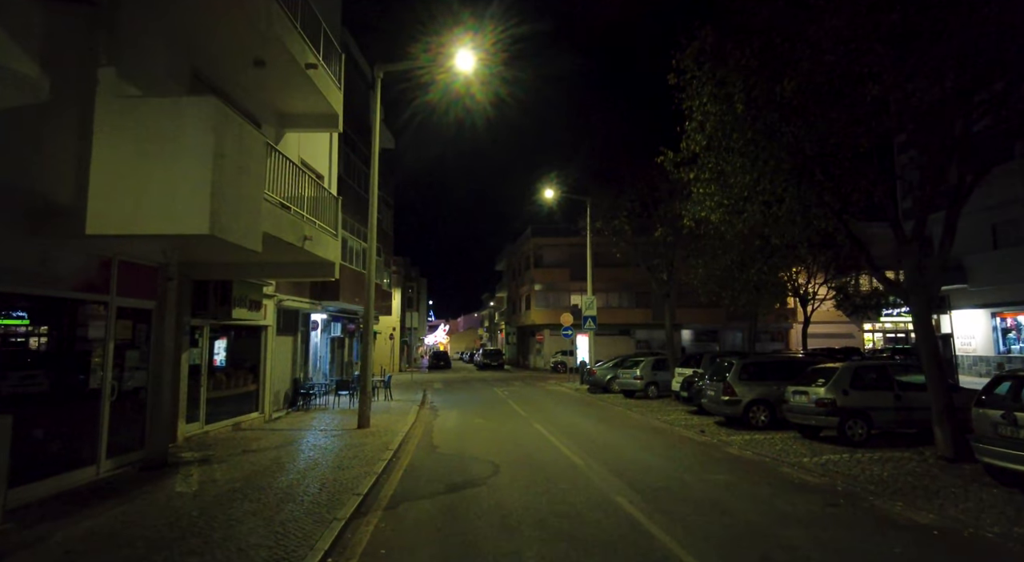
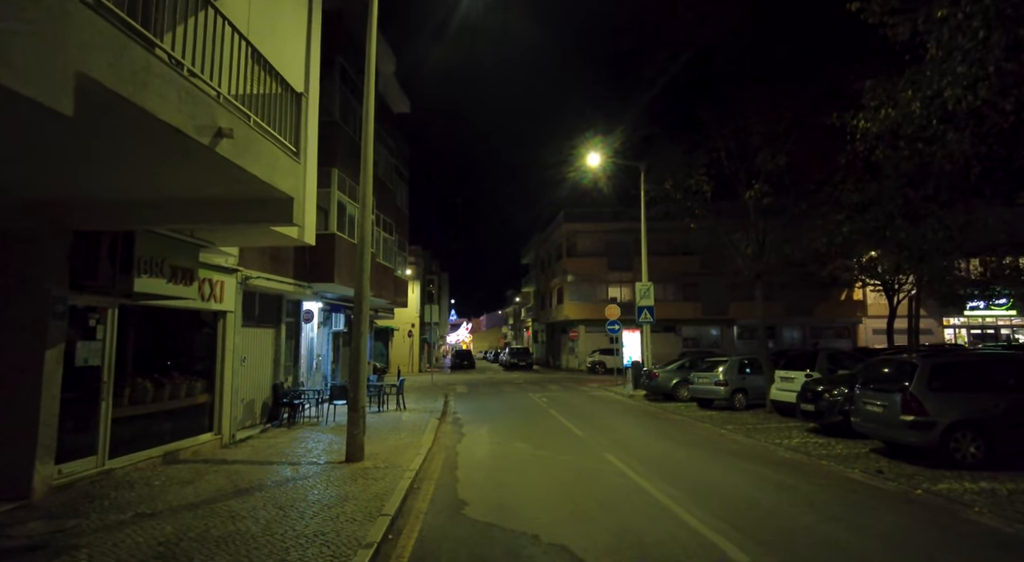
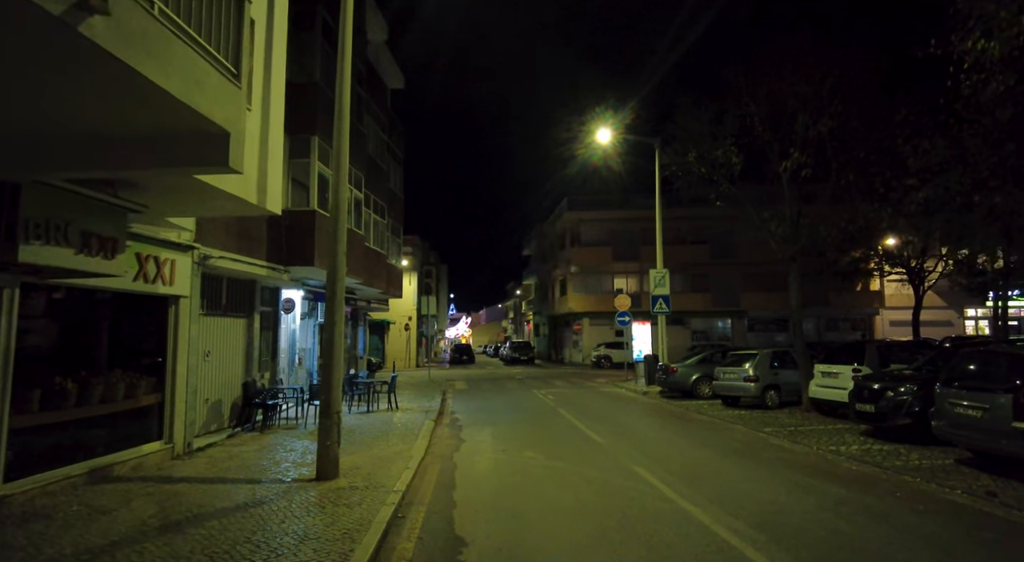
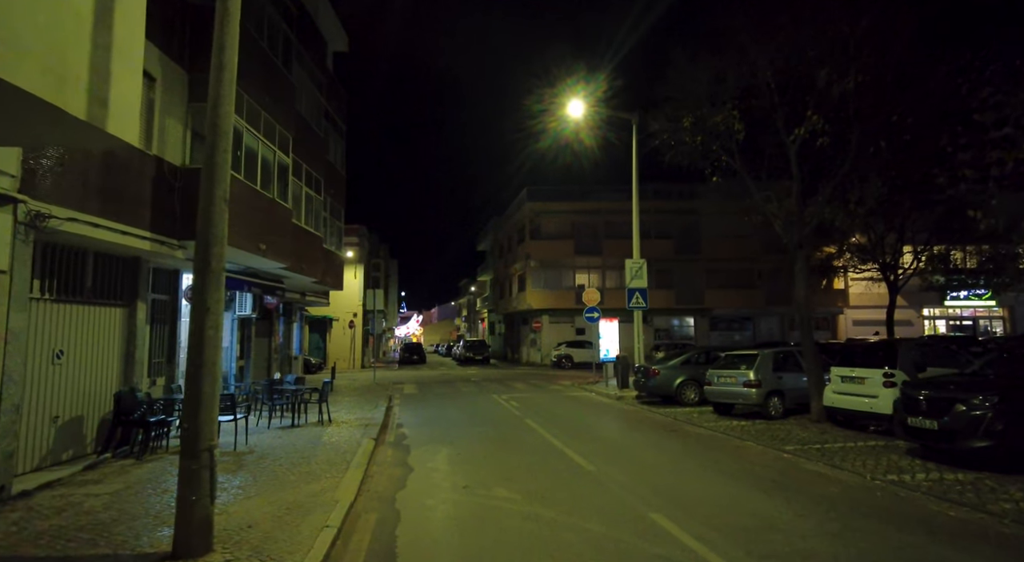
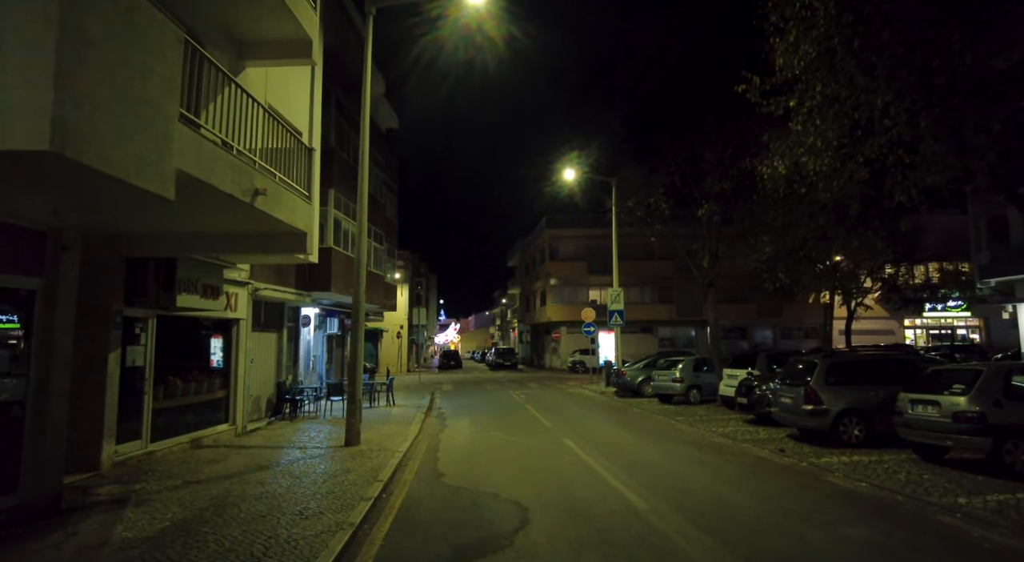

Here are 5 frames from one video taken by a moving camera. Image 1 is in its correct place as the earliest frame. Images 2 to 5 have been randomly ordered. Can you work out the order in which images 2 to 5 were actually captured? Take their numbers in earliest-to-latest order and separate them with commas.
5, 2, 3, 4
